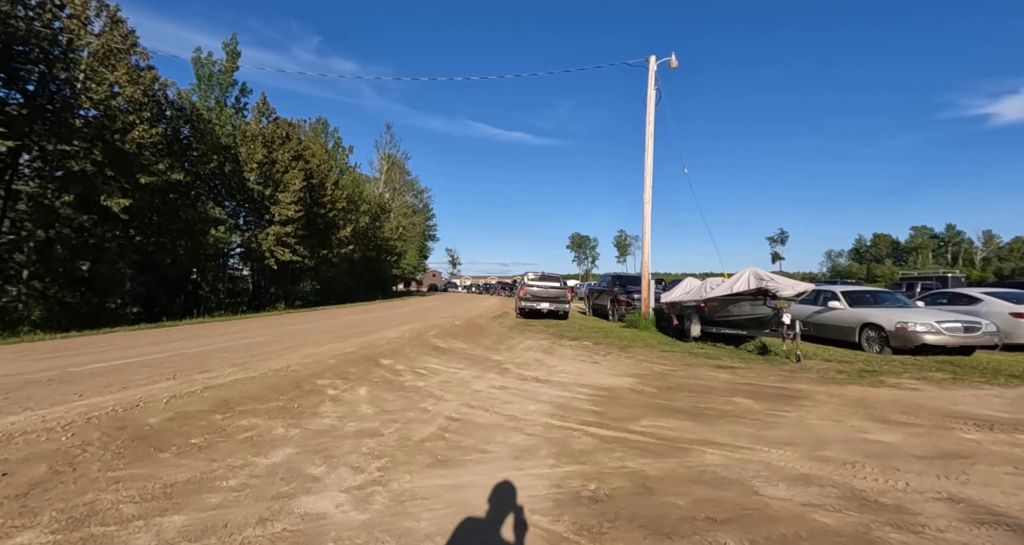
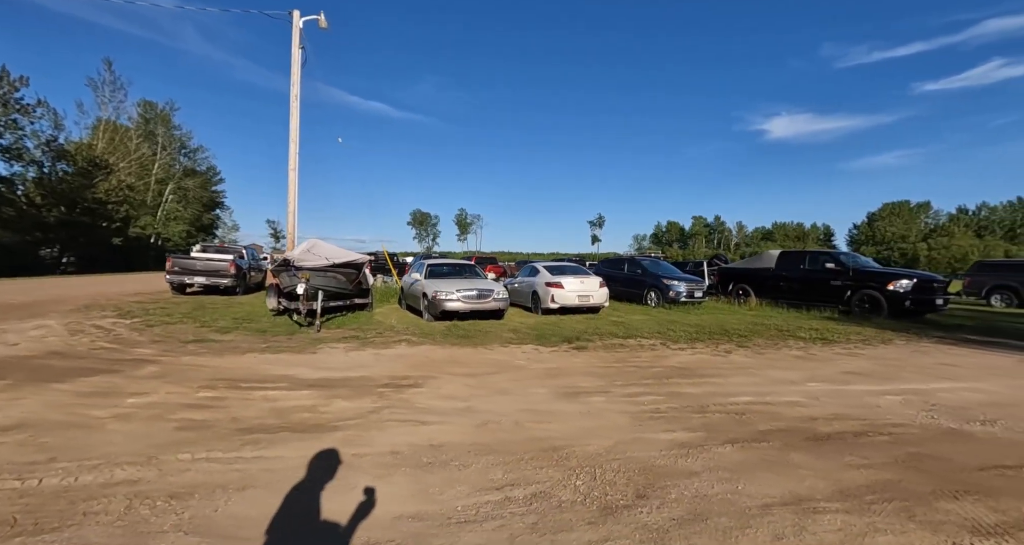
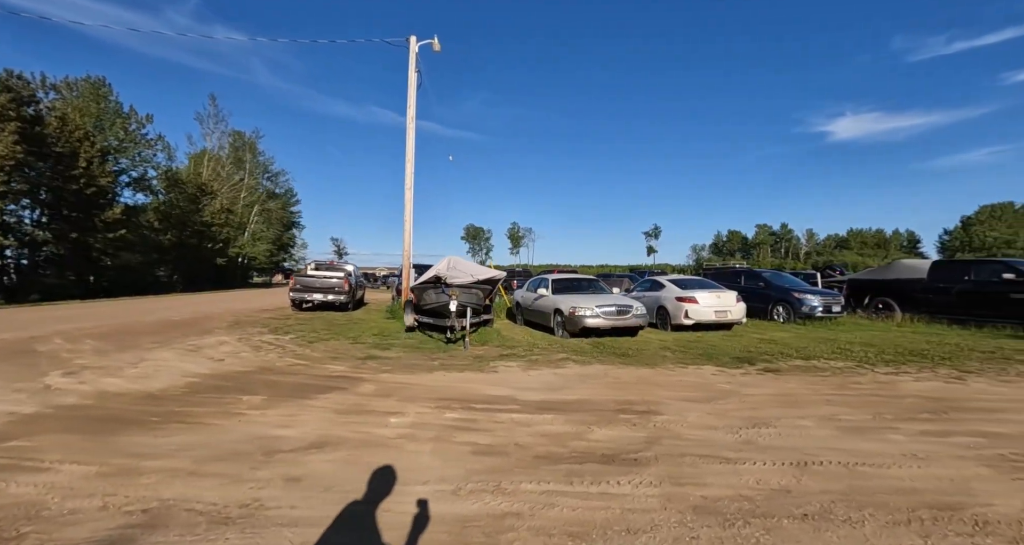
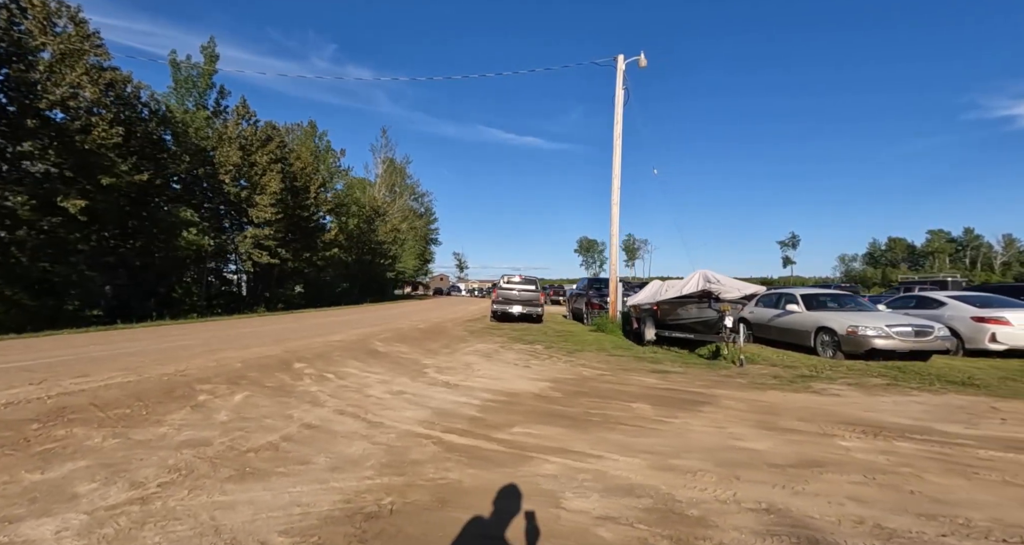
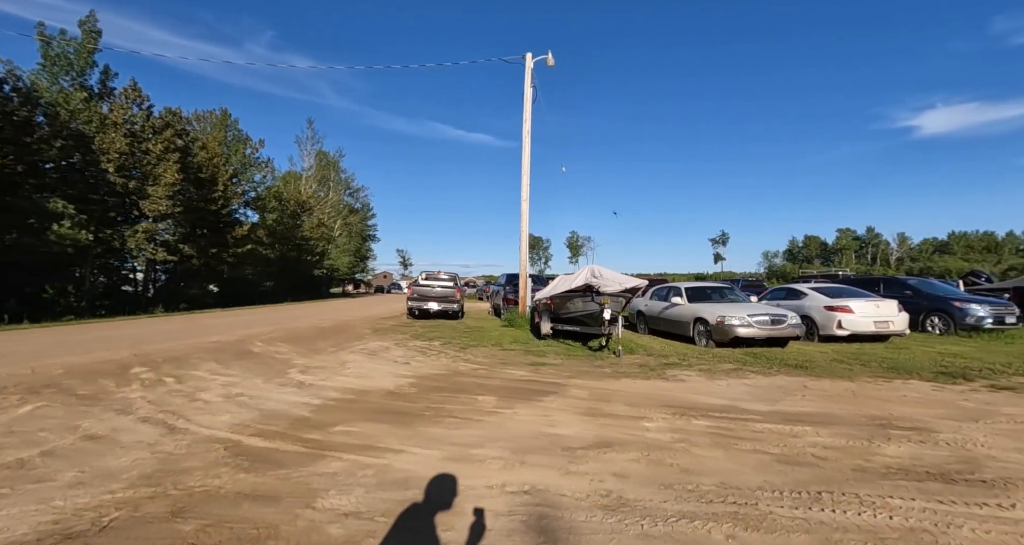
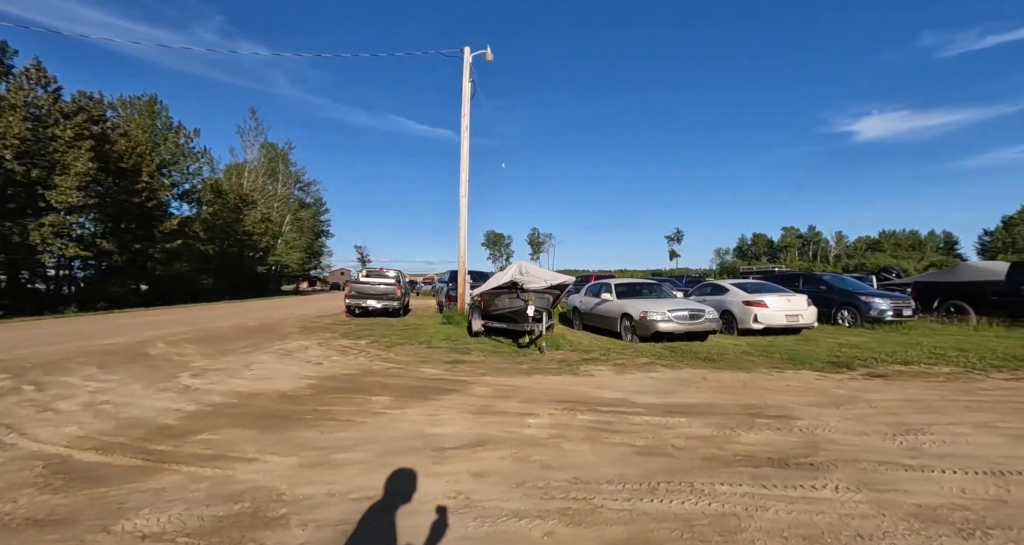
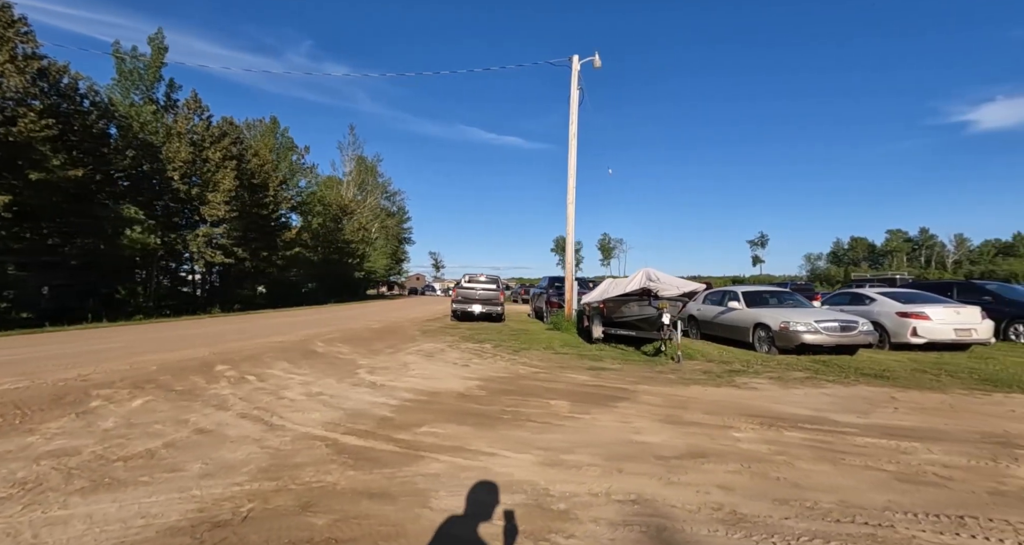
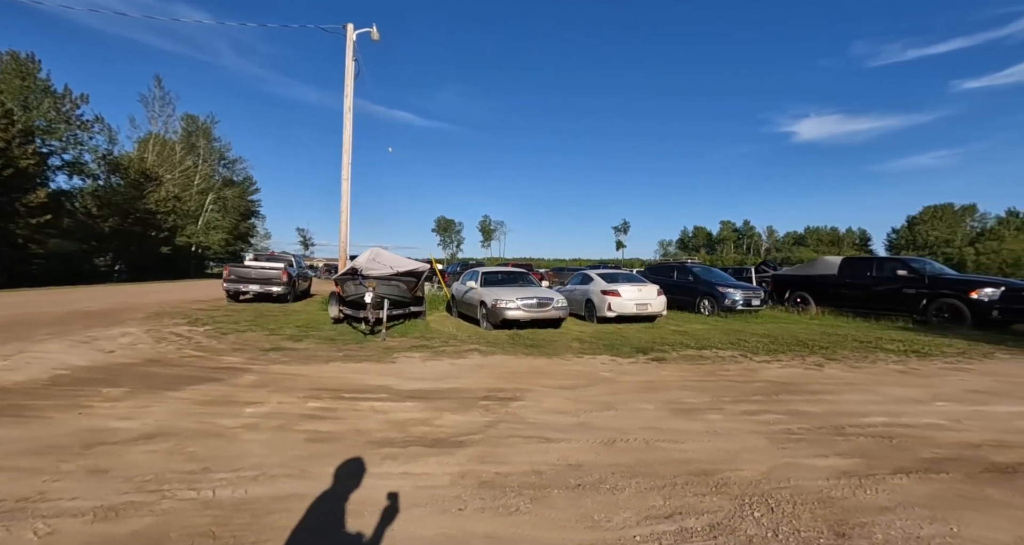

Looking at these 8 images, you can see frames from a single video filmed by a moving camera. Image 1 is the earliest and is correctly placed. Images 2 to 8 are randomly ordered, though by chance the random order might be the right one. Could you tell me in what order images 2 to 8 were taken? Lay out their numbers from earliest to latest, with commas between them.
4, 7, 5, 6, 3, 8, 2
